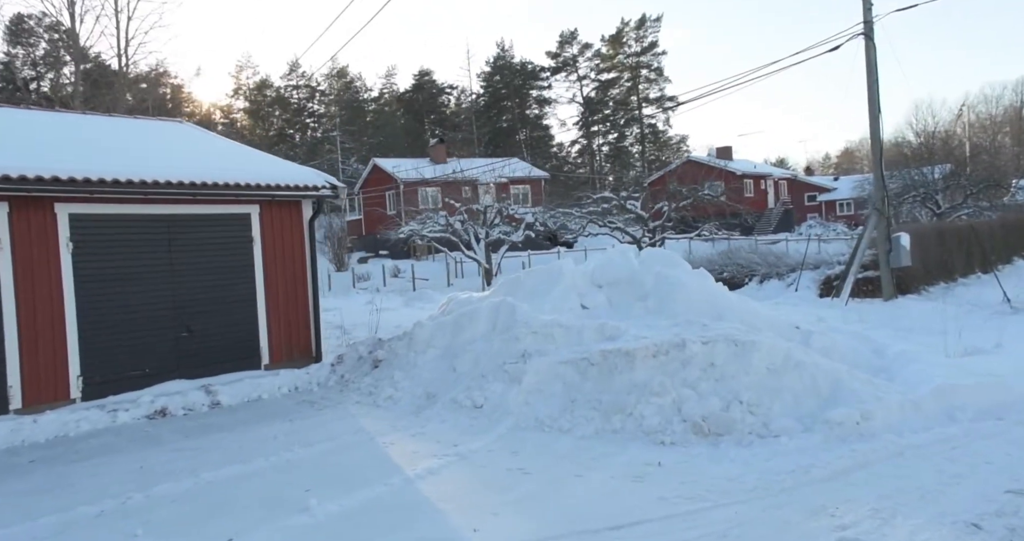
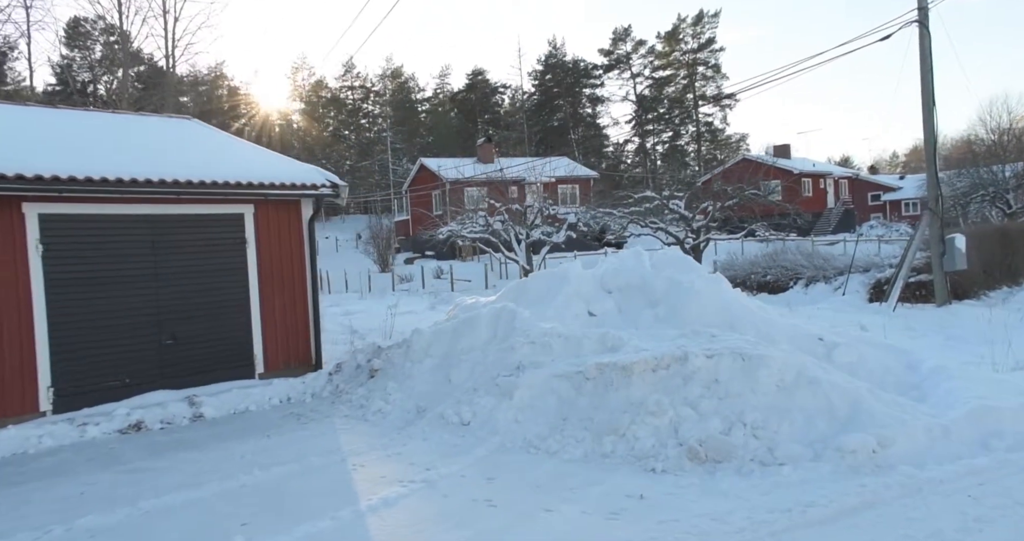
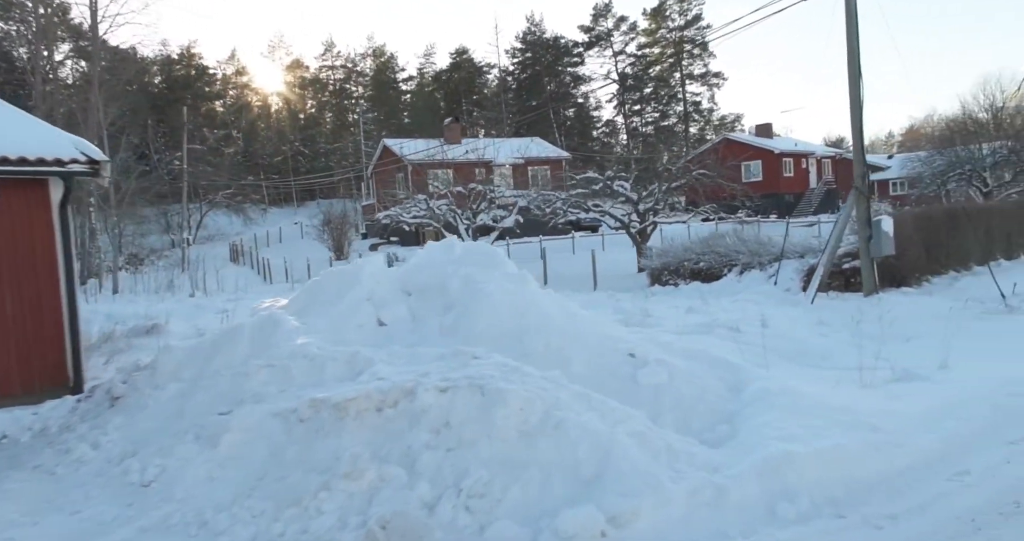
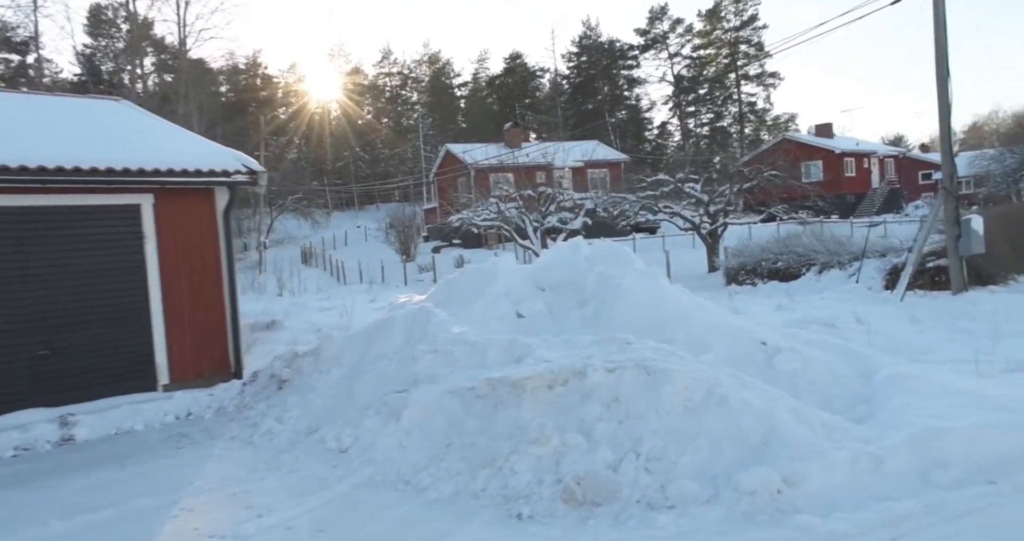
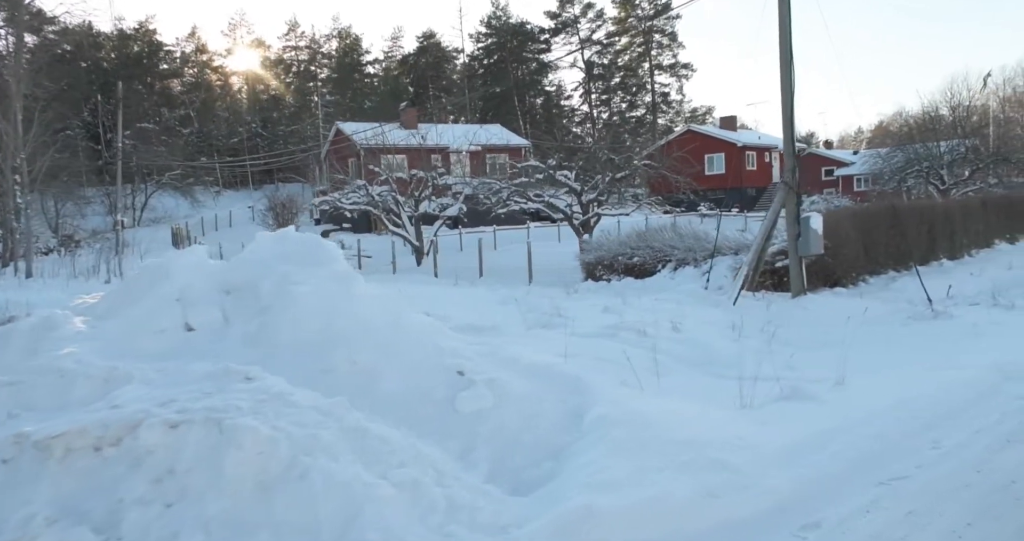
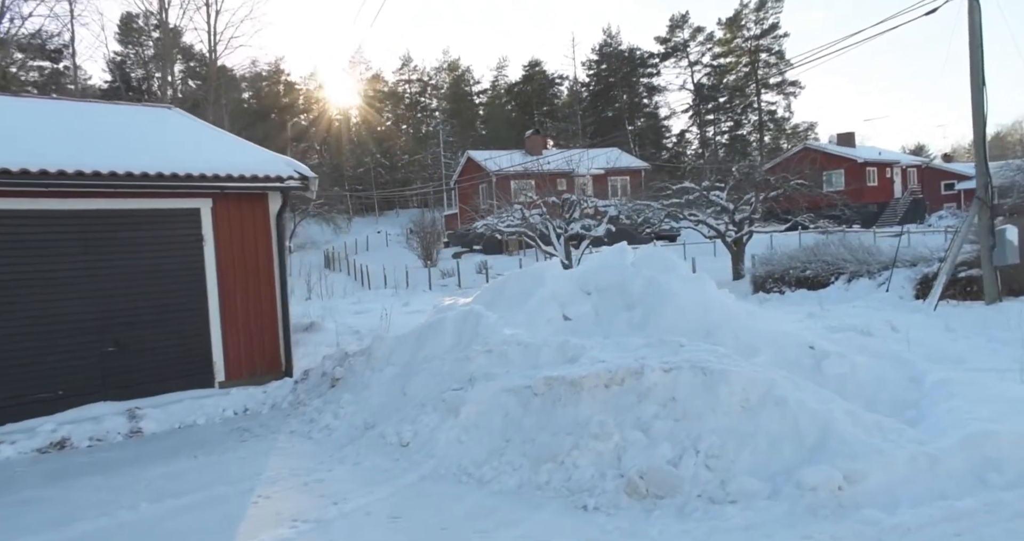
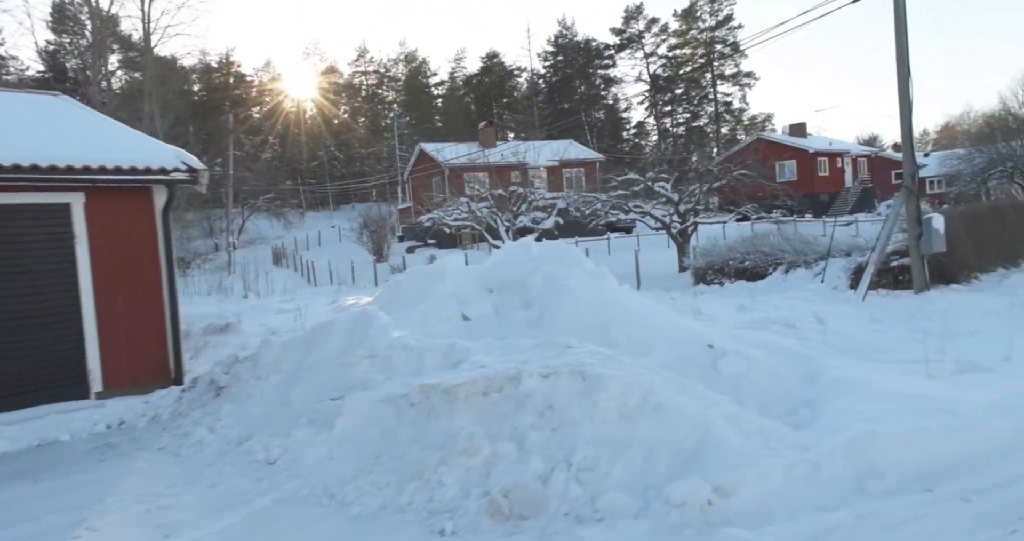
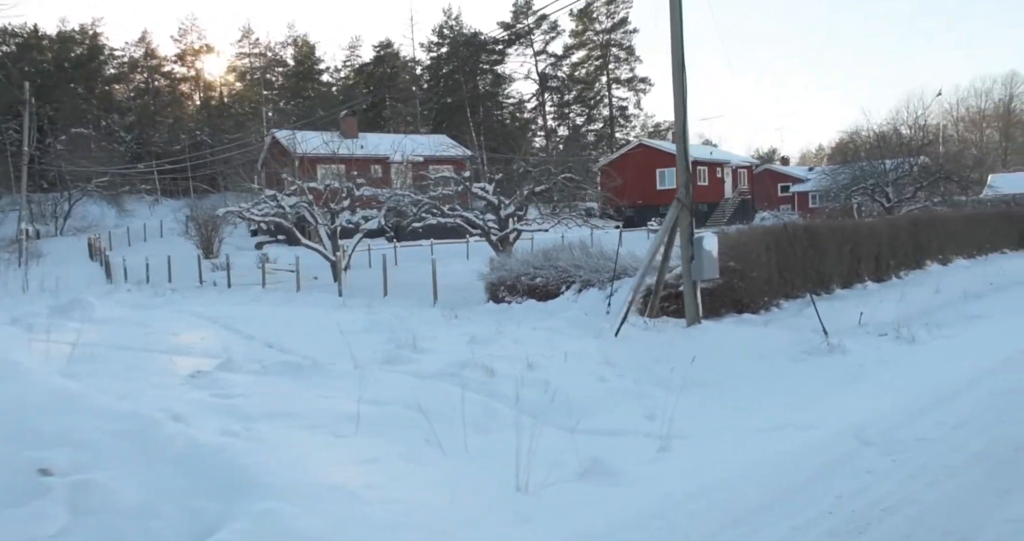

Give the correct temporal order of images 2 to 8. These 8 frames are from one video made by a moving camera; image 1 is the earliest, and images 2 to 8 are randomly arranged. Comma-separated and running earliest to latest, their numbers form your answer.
2, 6, 4, 7, 3, 5, 8
